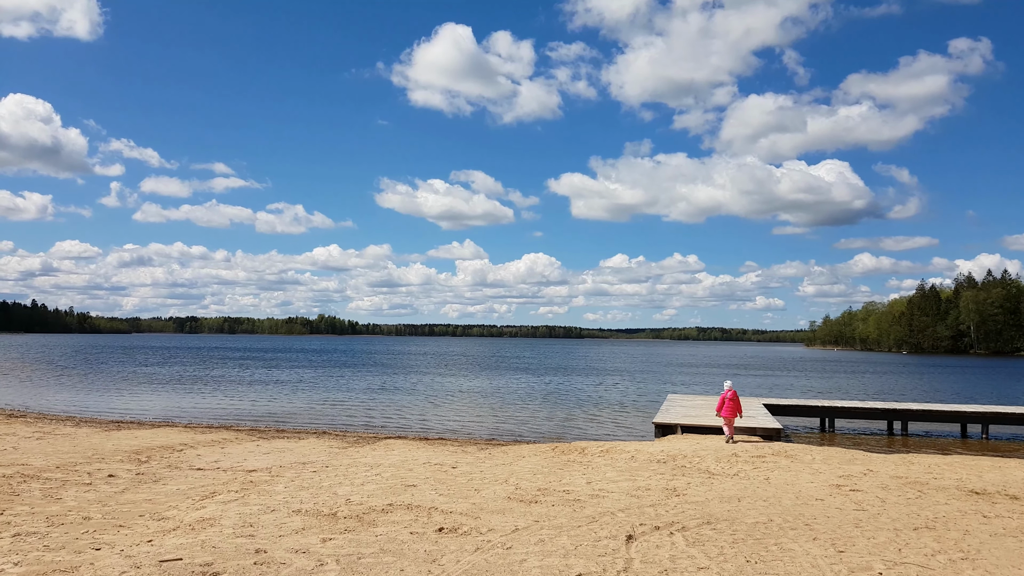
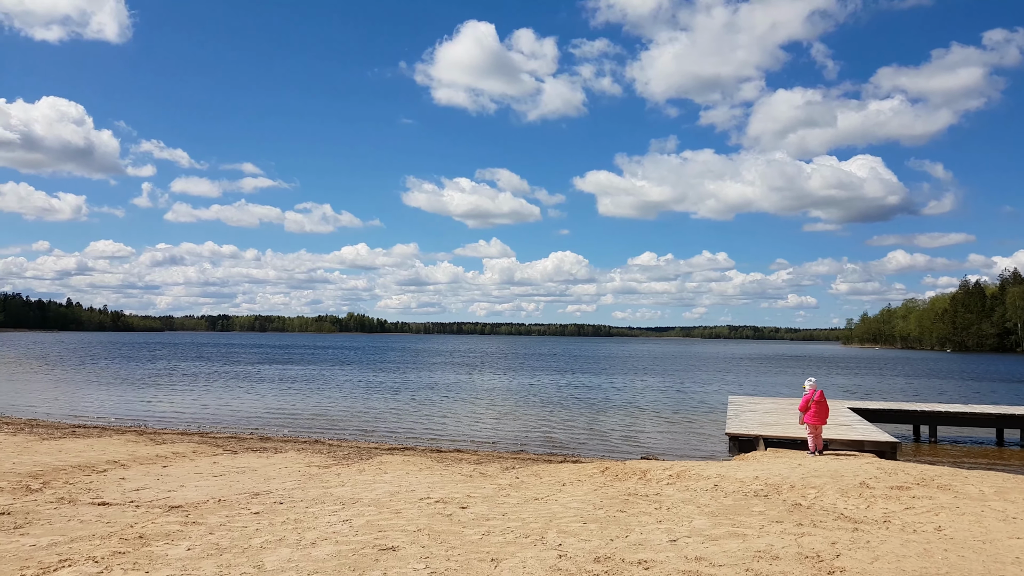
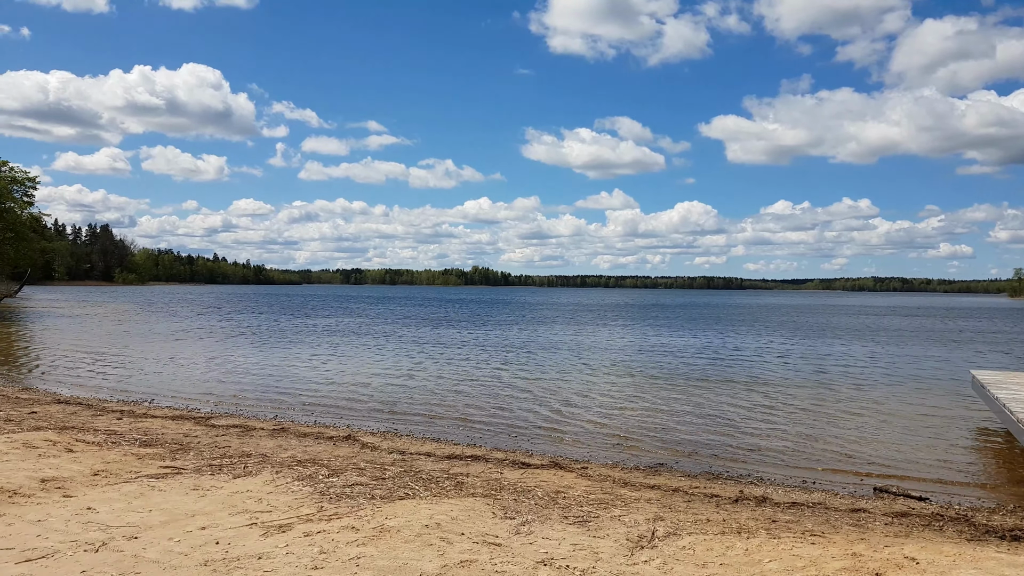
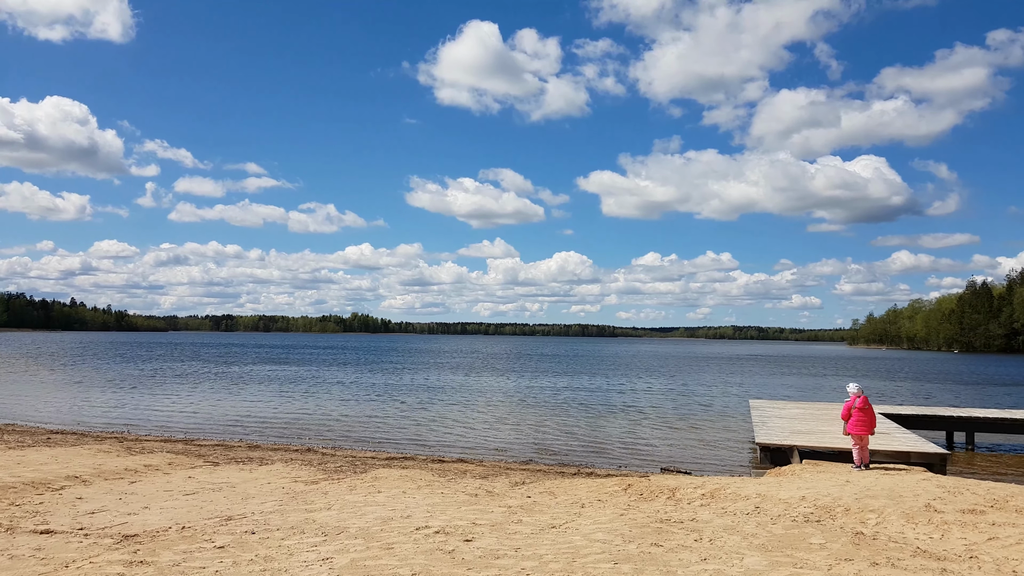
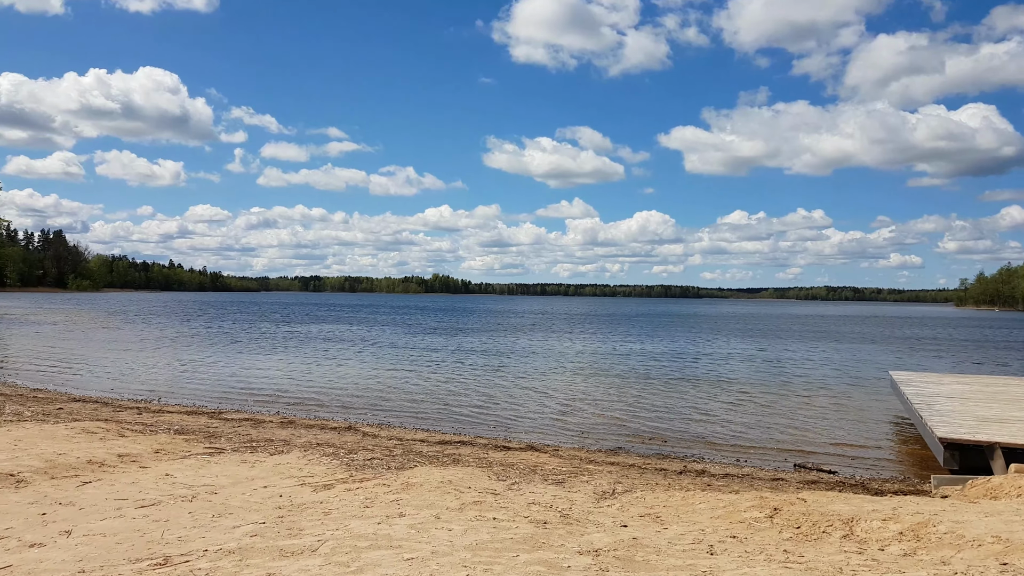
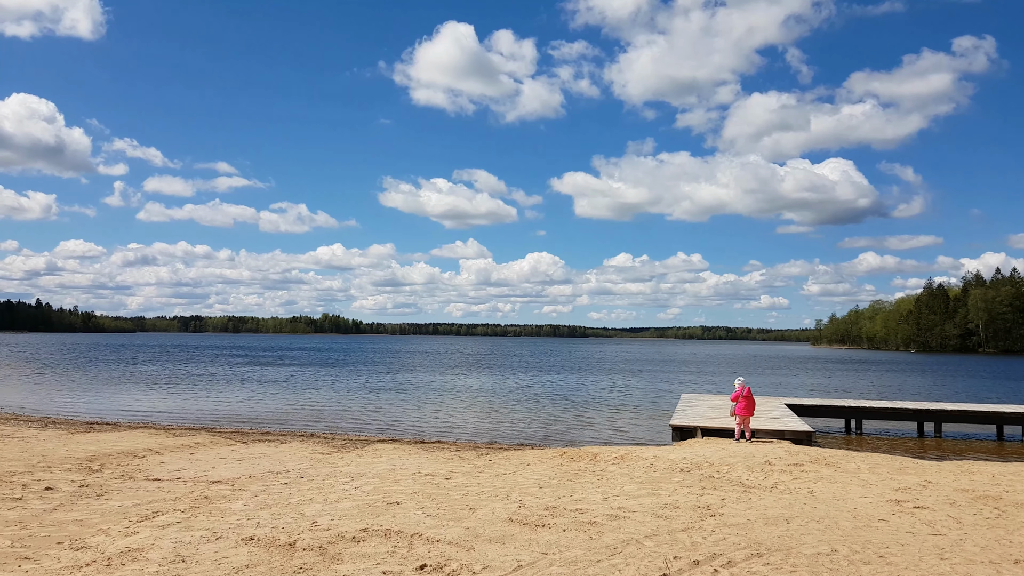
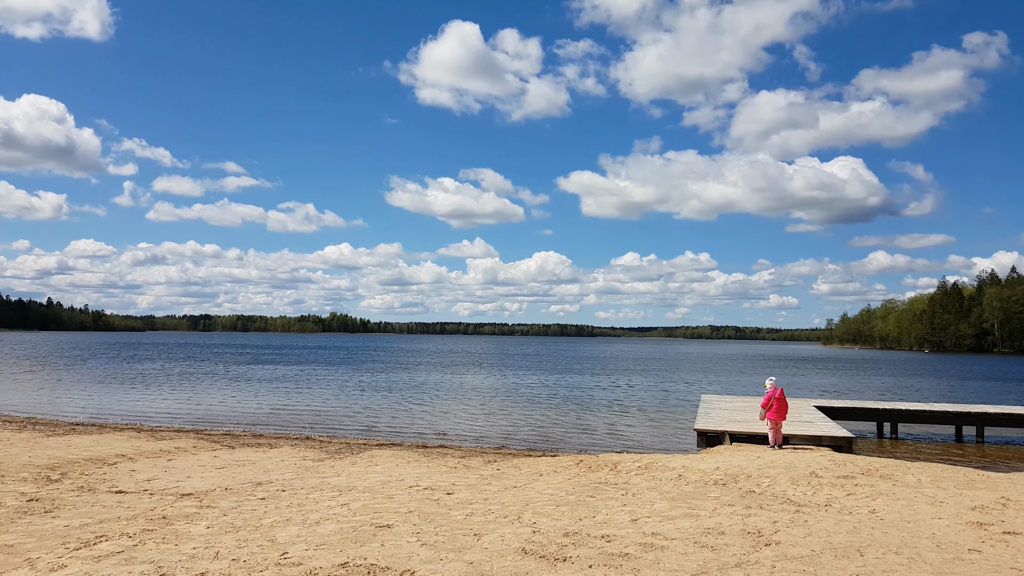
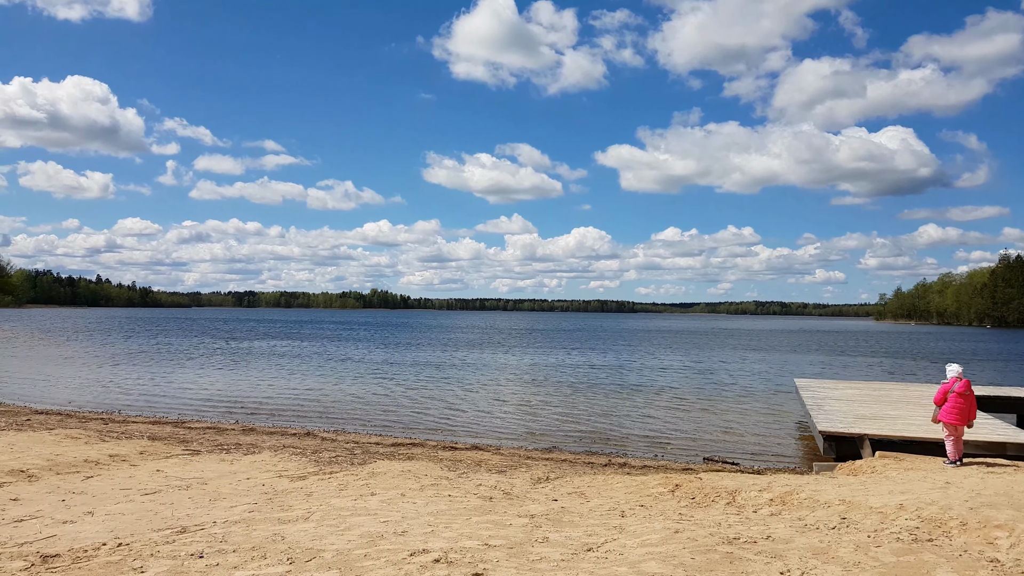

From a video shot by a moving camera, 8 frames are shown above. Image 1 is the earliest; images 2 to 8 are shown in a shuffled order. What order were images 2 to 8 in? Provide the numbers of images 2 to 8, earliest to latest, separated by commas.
6, 7, 2, 4, 8, 5, 3
